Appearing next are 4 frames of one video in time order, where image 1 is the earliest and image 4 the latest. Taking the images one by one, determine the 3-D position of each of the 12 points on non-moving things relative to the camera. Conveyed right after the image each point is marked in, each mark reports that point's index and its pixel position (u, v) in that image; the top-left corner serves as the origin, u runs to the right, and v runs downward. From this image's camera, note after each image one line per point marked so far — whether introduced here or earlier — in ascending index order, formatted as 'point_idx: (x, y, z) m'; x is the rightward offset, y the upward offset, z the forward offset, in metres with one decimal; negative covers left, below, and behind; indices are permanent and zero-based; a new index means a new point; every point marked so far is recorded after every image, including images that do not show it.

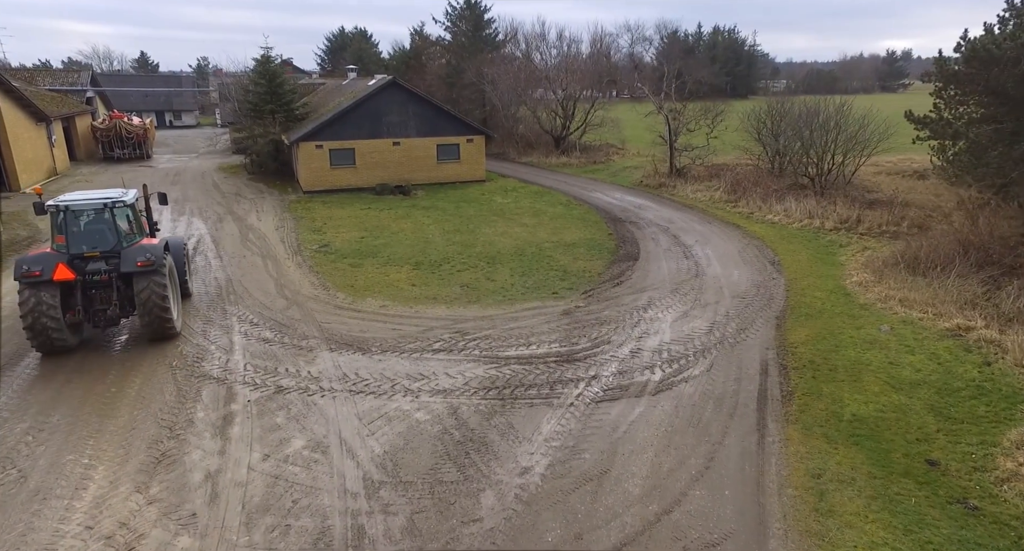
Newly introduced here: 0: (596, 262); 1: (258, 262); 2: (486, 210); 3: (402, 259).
0: (+1.9, +0.3, +14.4) m
1: (-5.9, +0.3, +14.9) m
2: (-0.8, +2.0, +20.1) m
3: (-2.5, +0.4, +14.9) m
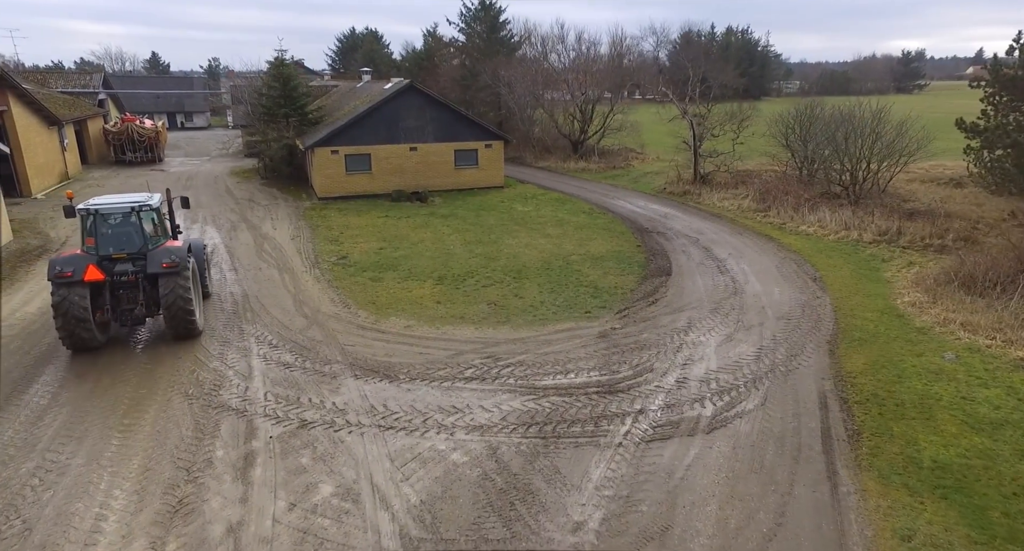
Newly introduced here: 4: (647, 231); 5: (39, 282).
0: (+2.5, 0.0, +13.8) m
1: (-5.3, 0.0, +14.4) m
2: (-0.1, +1.7, +19.5) m
3: (-2.0, 0.0, +14.3) m
4: (+3.8, +1.2, +17.9) m
5: (-10.4, -0.2, +14.1) m
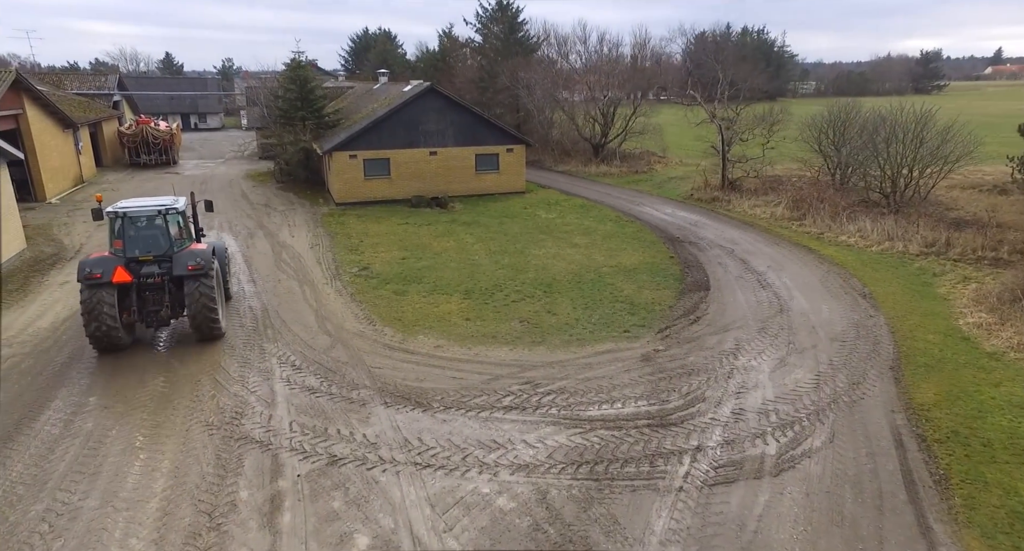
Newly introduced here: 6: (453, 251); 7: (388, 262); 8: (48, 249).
0: (+3.1, -0.3, +13.1) m
1: (-4.7, -0.3, +13.8) m
2: (+0.6, +1.4, +18.9) m
3: (-1.3, -0.2, +13.7) m
4: (+4.4, +0.9, +17.2) m
5: (-9.8, -0.4, +13.6) m
6: (-1.5, +0.6, +16.4) m
7: (-3.0, +0.3, +15.5) m
8: (-12.6, +0.7, +17.4) m
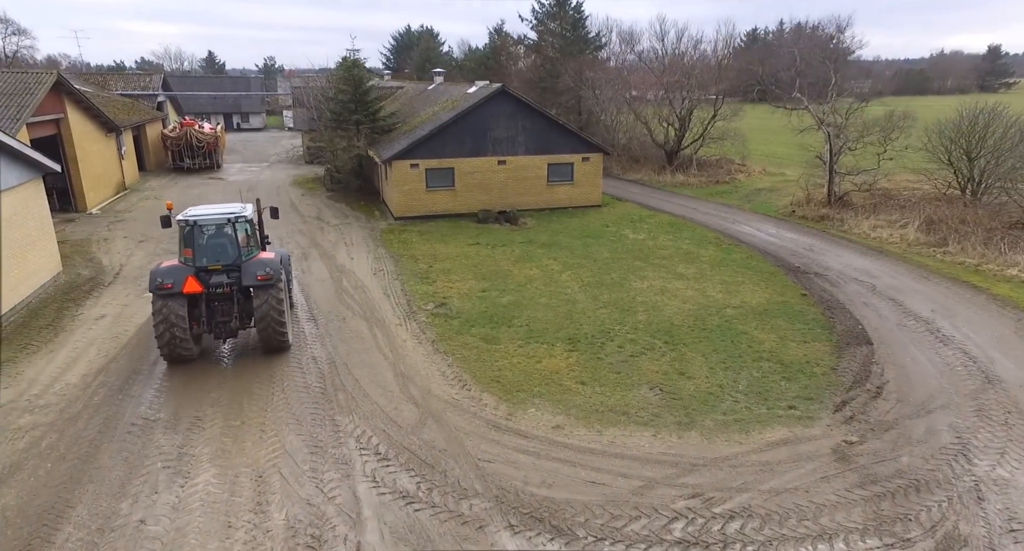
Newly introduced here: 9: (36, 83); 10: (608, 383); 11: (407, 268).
0: (+5.0, -1.2, +10.6) m
1: (-2.7, -1.0, +11.7) m
2: (+2.8, +0.6, +16.5) m
3: (+0.6, -1.0, +11.4) m
4: (+6.6, +0.1, +14.6) m
5: (-7.8, -1.1, +11.7) m
6: (+0.6, -0.2, +14.1) m
7: (-0.9, -0.5, +13.3) m
8: (-10.4, +0.1, +15.7) m
9: (-14.0, +5.7, +18.9) m
10: (+1.4, -1.6, +9.5) m
11: (-2.5, +0.2, +15.4) m
